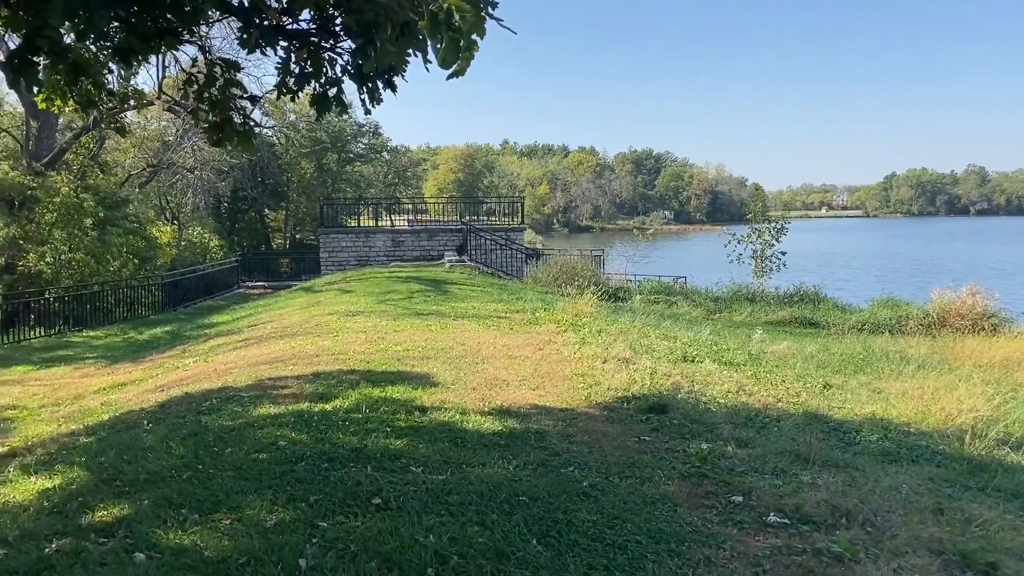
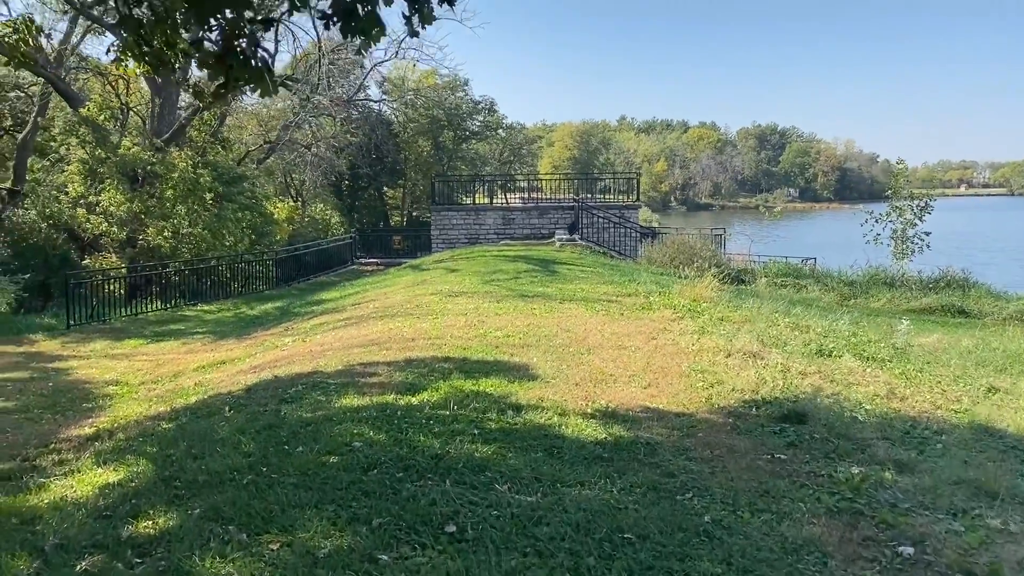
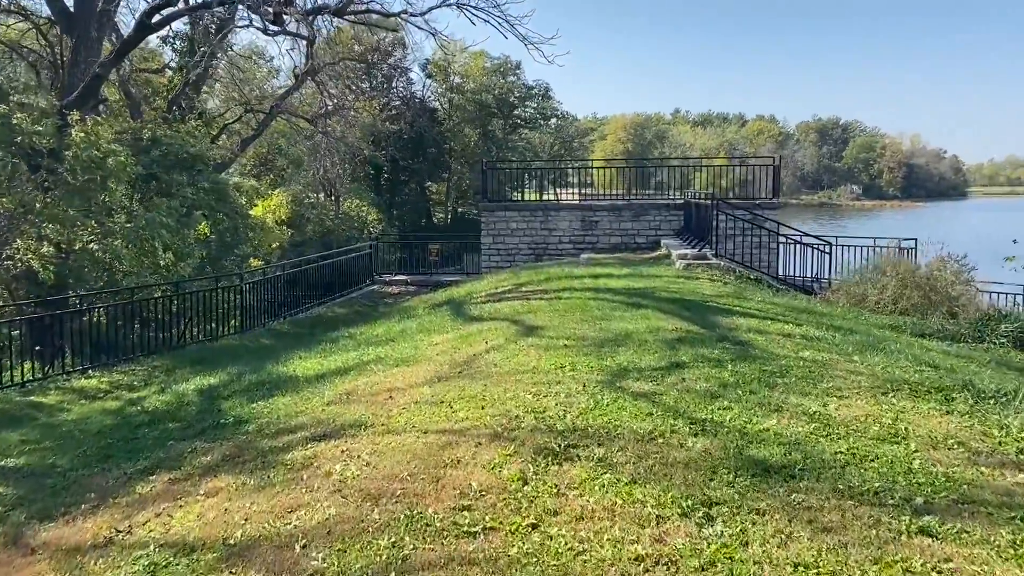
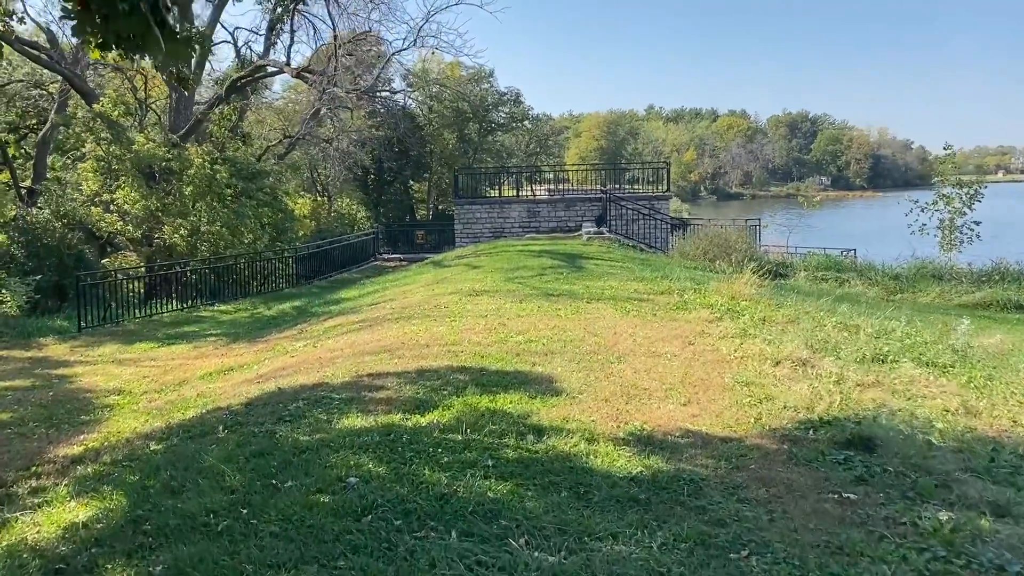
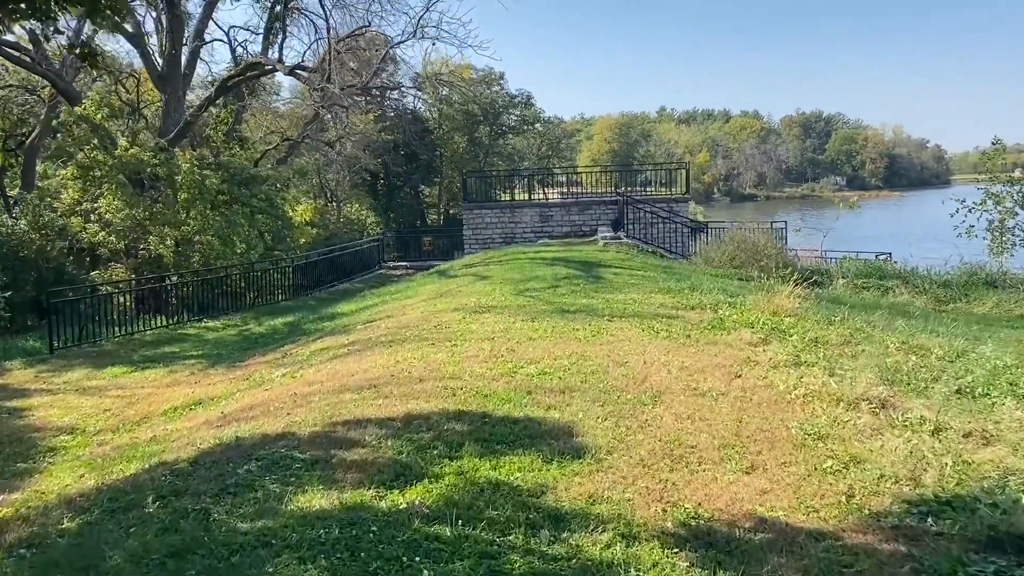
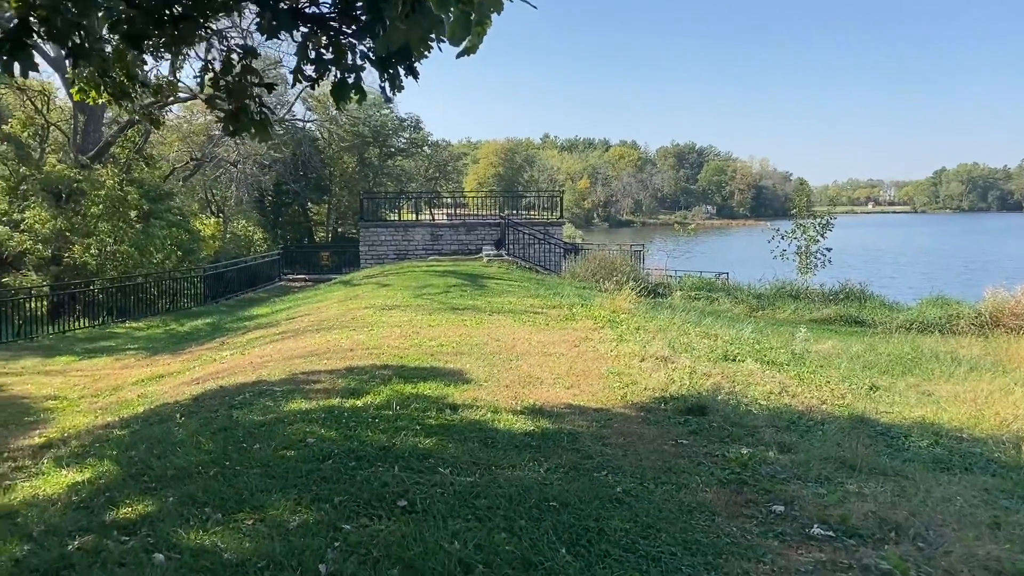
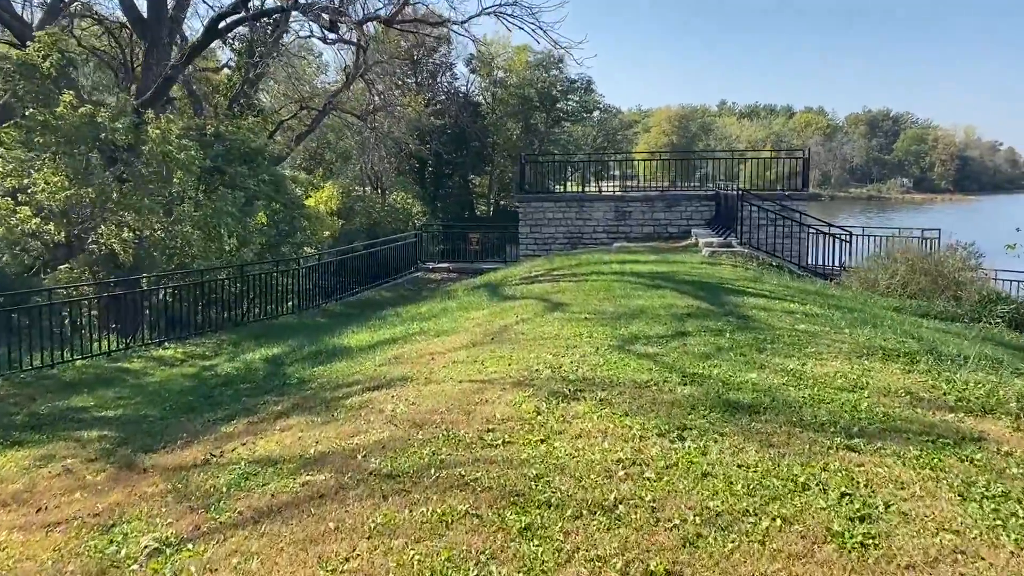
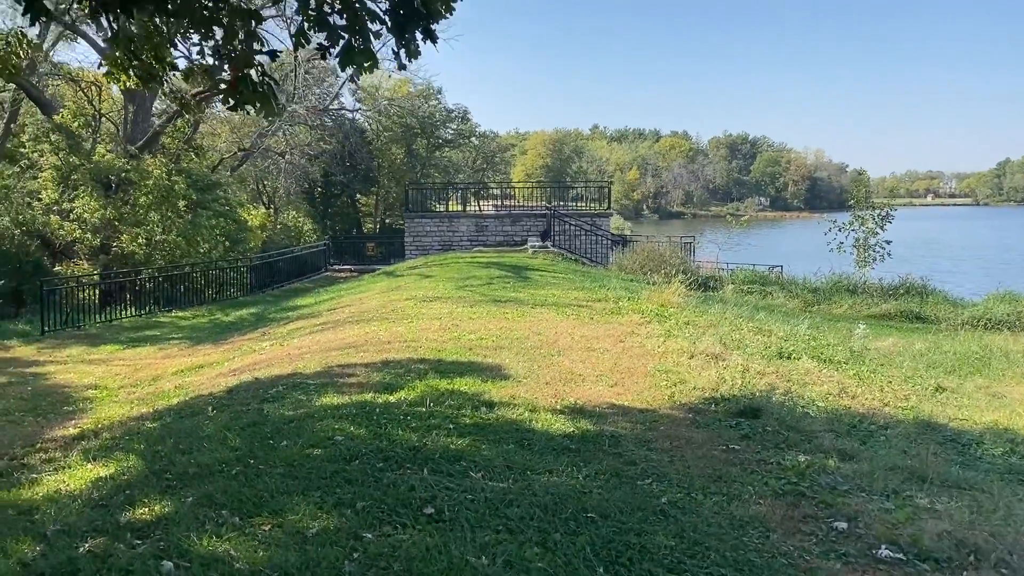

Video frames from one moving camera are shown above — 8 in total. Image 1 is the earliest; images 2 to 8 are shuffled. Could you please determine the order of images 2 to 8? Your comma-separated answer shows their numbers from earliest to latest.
6, 8, 2, 4, 5, 7, 3
